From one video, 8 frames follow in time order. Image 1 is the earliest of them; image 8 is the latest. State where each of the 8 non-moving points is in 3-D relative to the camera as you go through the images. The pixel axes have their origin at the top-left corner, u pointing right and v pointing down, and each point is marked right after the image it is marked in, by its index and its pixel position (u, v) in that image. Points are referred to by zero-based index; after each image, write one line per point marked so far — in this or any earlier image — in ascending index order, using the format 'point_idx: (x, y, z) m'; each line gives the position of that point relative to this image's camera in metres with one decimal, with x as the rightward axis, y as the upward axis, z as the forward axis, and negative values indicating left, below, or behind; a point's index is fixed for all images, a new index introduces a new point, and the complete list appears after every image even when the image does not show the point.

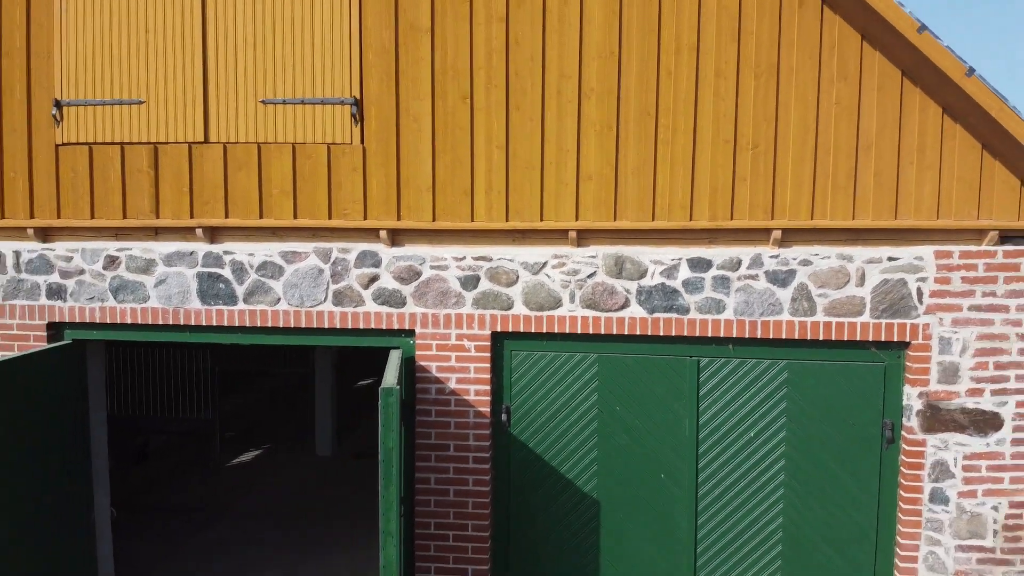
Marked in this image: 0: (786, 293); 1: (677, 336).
0: (+1.2, 0.0, +3.2) m
1: (+0.7, -0.2, +3.3) m
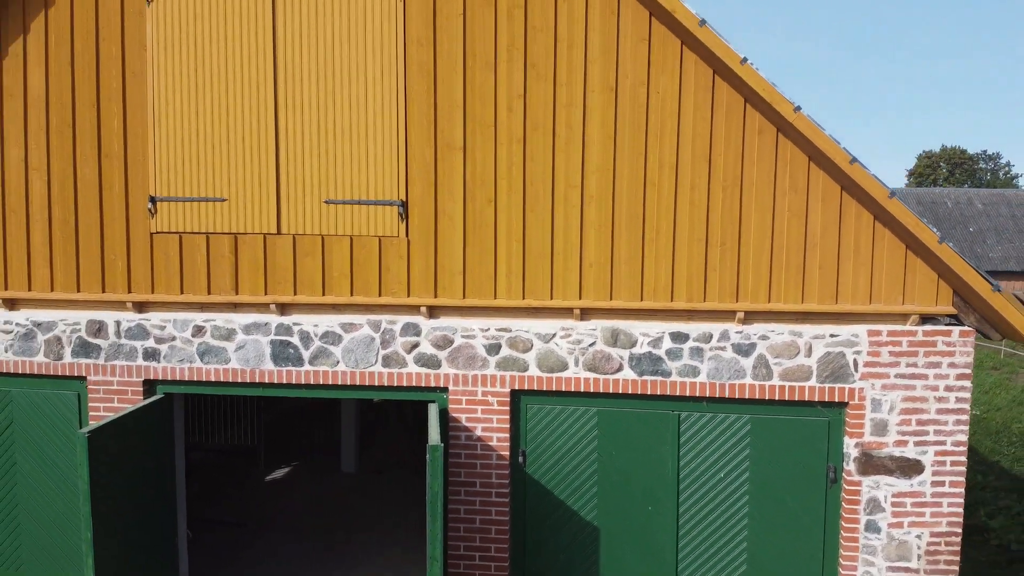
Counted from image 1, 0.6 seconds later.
0: (+1.3, -0.4, +4.0) m
1: (+0.8, -0.6, +4.1) m
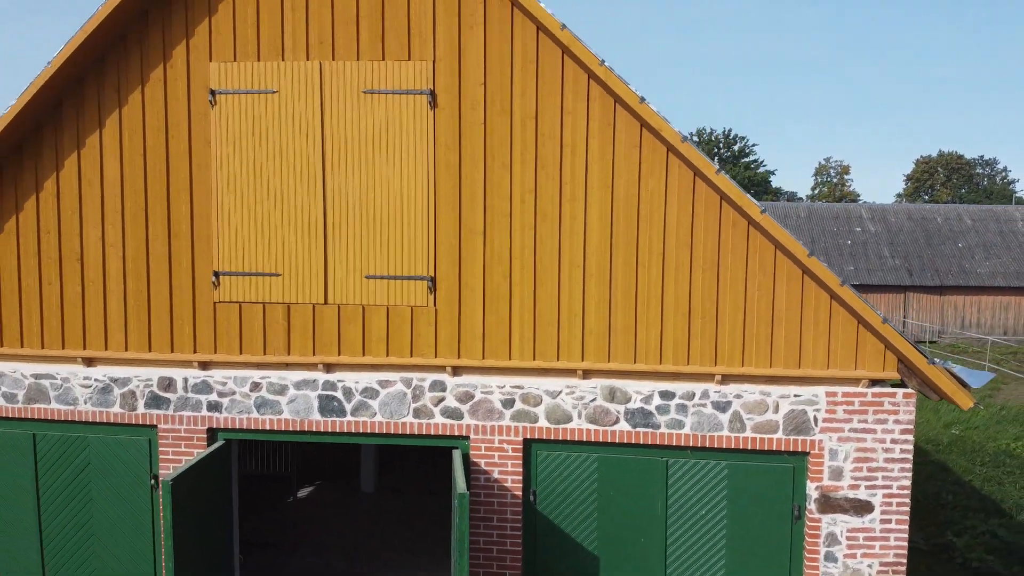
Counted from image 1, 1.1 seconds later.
0: (+1.3, -0.8, +4.7) m
1: (+0.9, -1.0, +4.8) m
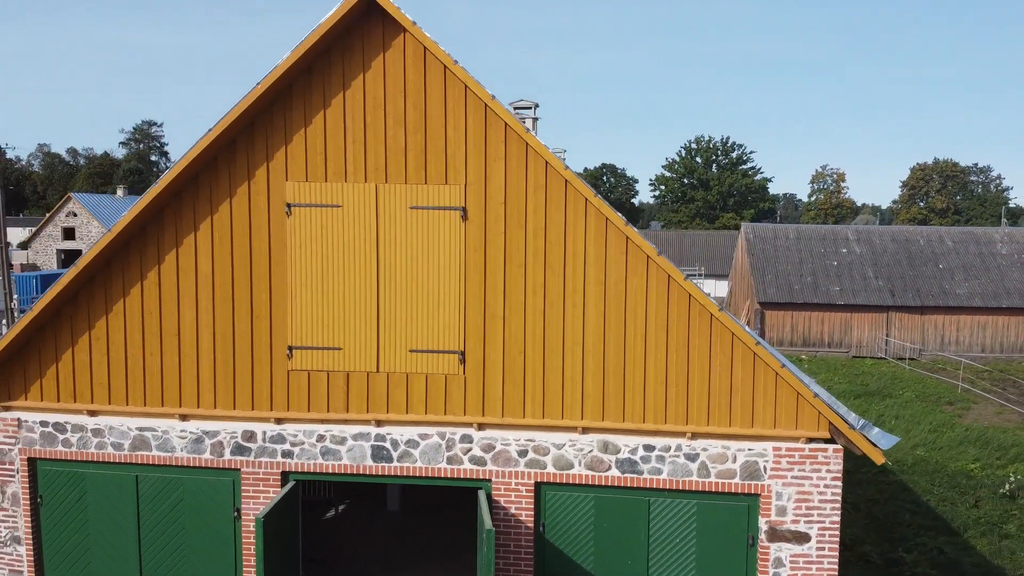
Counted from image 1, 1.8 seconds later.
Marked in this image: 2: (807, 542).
0: (+1.5, -1.4, +6.0) m
1: (+1.0, -1.6, +6.1) m
2: (+2.3, -2.0, +5.9) m
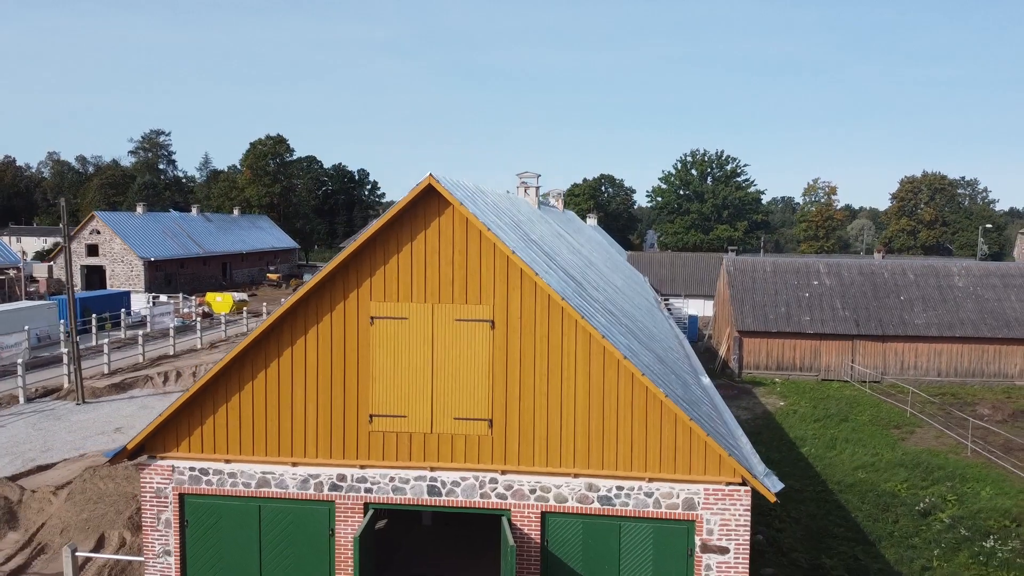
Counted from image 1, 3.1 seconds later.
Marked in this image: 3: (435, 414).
0: (+1.6, -2.5, +8.7) m
1: (+1.2, -2.6, +8.8) m
2: (+2.5, -3.0, +8.6) m
3: (-0.9, -1.5, +9.0) m
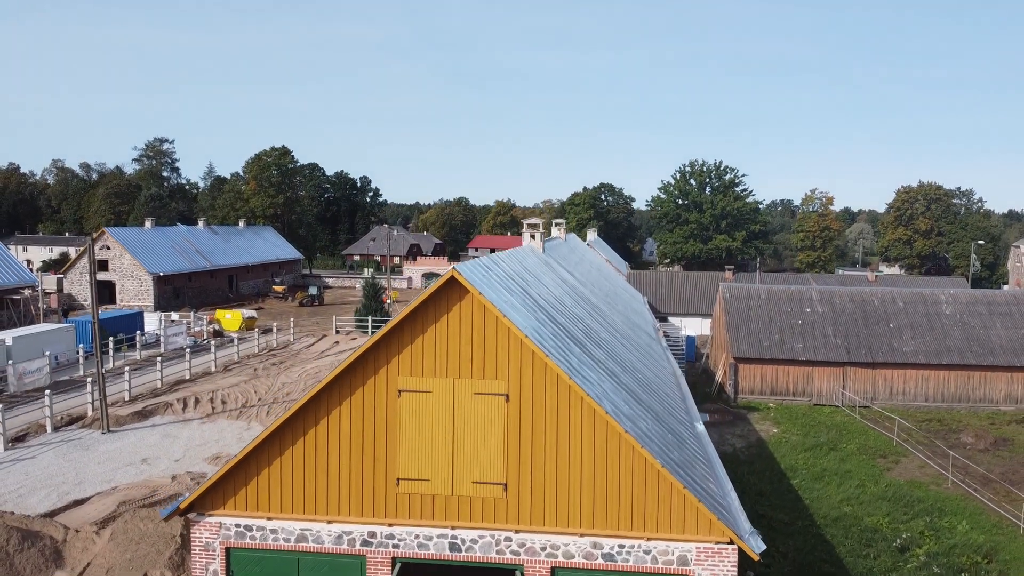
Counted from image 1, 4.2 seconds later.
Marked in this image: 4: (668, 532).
0: (+1.8, -3.5, +9.8) m
1: (+1.3, -3.7, +9.9) m
2: (+2.6, -4.1, +9.7) m
3: (-0.8, -2.6, +10.1) m
4: (+2.0, -3.2, +9.7) m
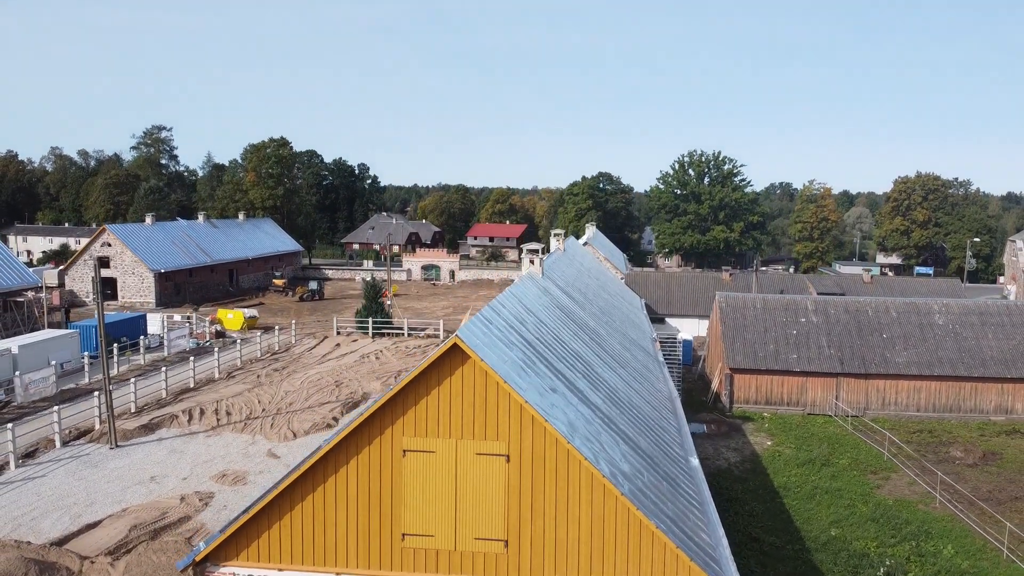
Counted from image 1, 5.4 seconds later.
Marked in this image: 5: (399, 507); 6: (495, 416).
0: (+1.8, -4.4, +10.3) m
1: (+1.3, -4.6, +10.4) m
2: (+2.6, -5.0, +10.2) m
3: (-0.8, -3.5, +10.6) m
4: (+2.0, -4.1, +10.2) m
5: (-1.6, -3.1, +10.7) m
6: (-0.2, -1.8, +10.5) m
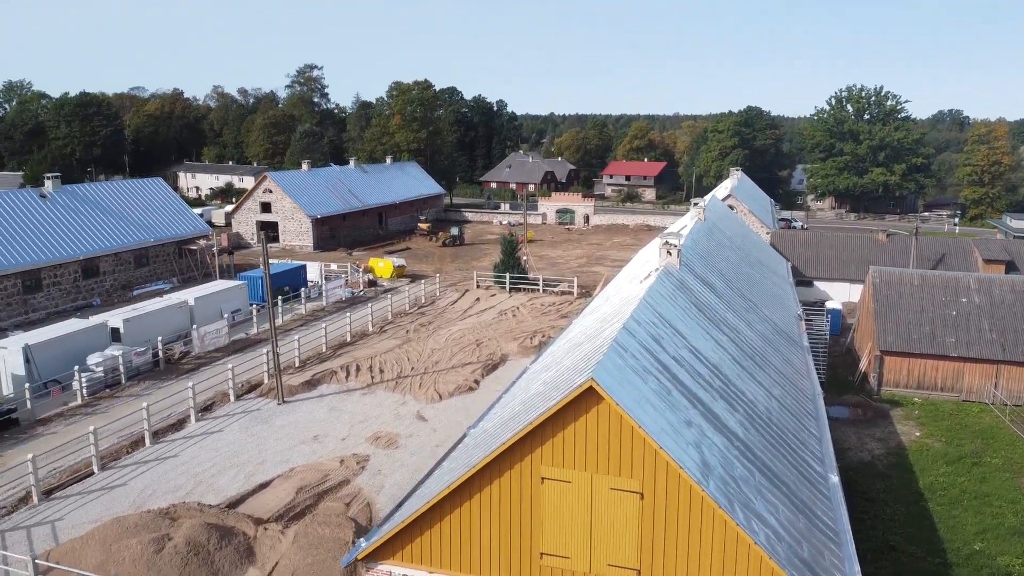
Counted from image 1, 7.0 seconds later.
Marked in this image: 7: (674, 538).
0: (+3.6, -5.1, +10.6) m
1: (+3.2, -5.3, +10.8) m
2: (+4.5, -5.7, +10.4) m
3: (+1.2, -4.1, +11.2) m
4: (+3.9, -4.8, +10.5) m
5: (+0.4, -3.7, +11.4) m
6: (+1.7, -2.4, +10.9) m
7: (+2.3, -3.7, +10.8) m
